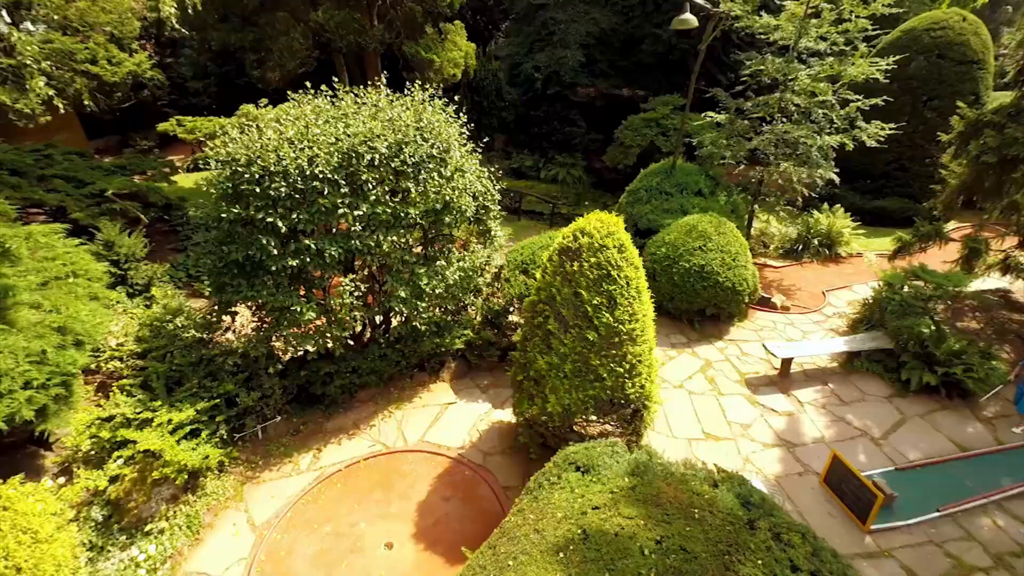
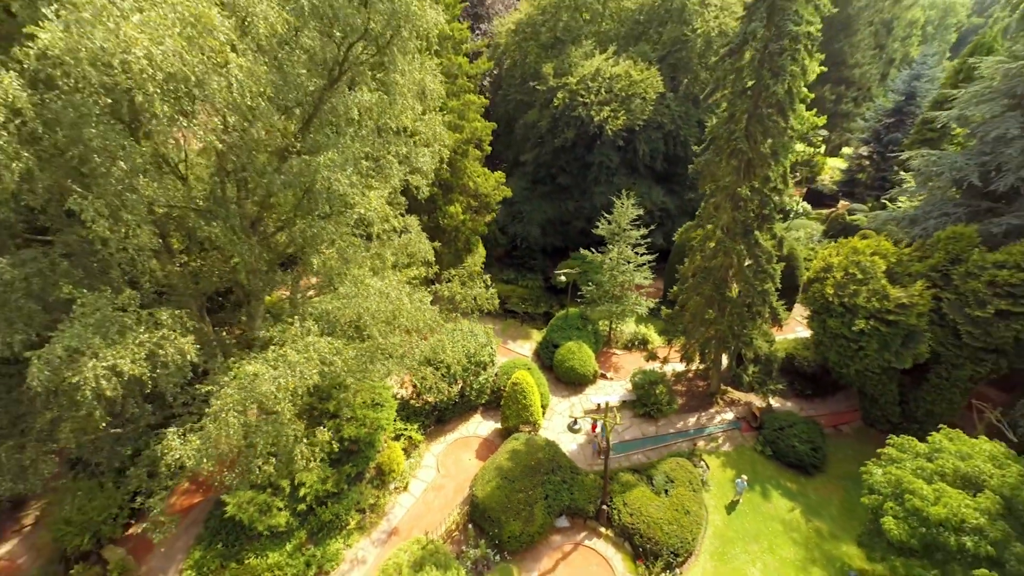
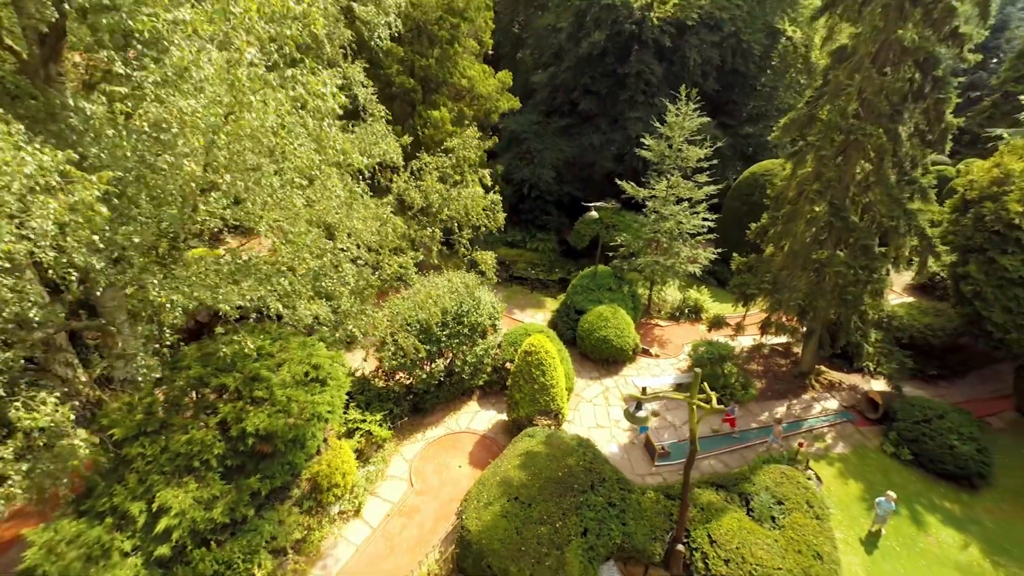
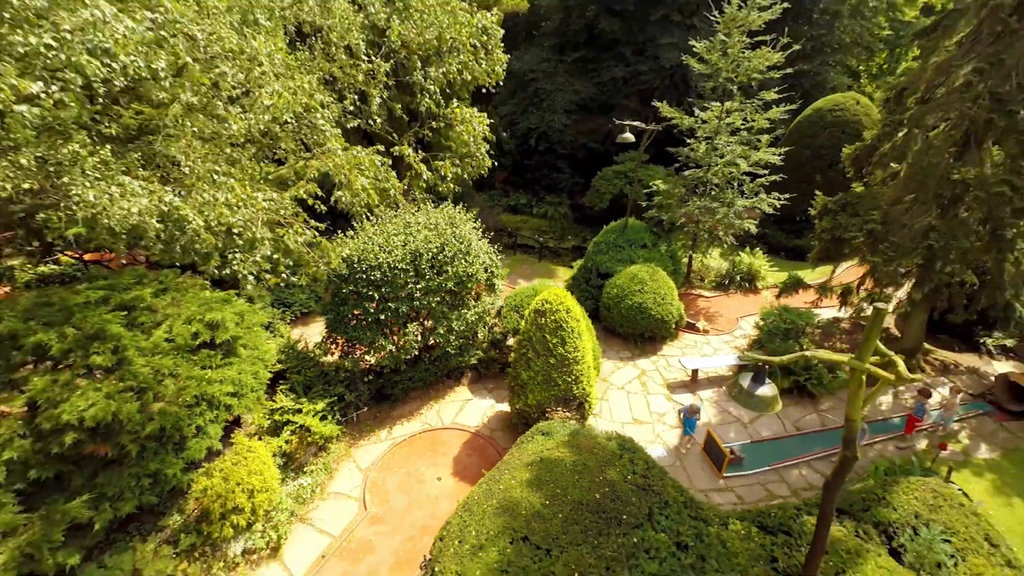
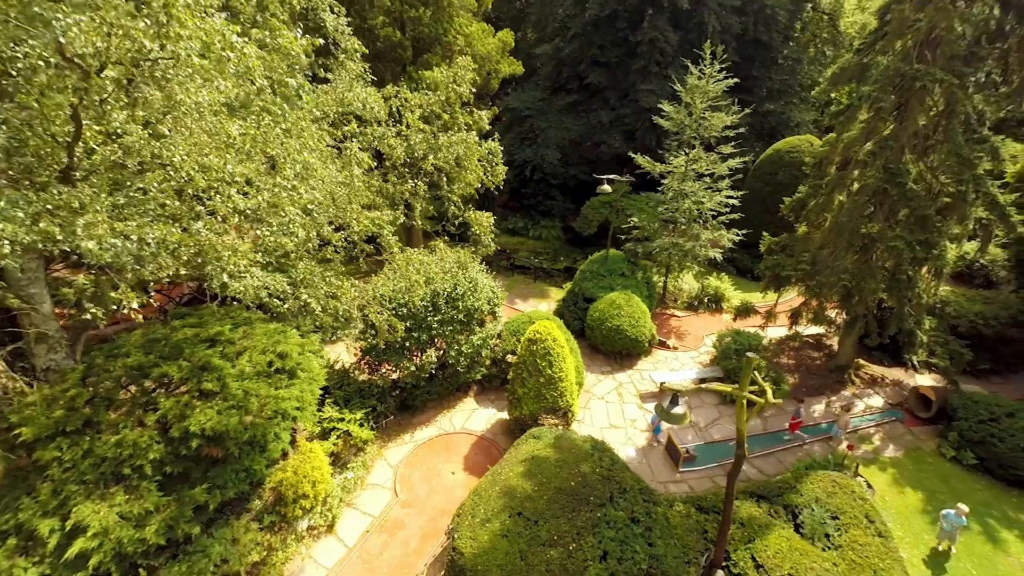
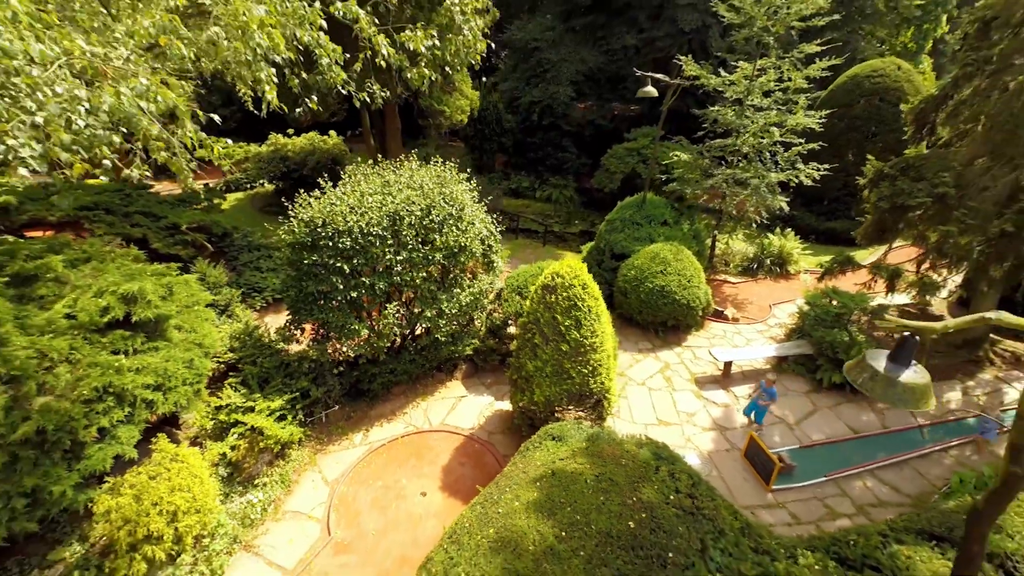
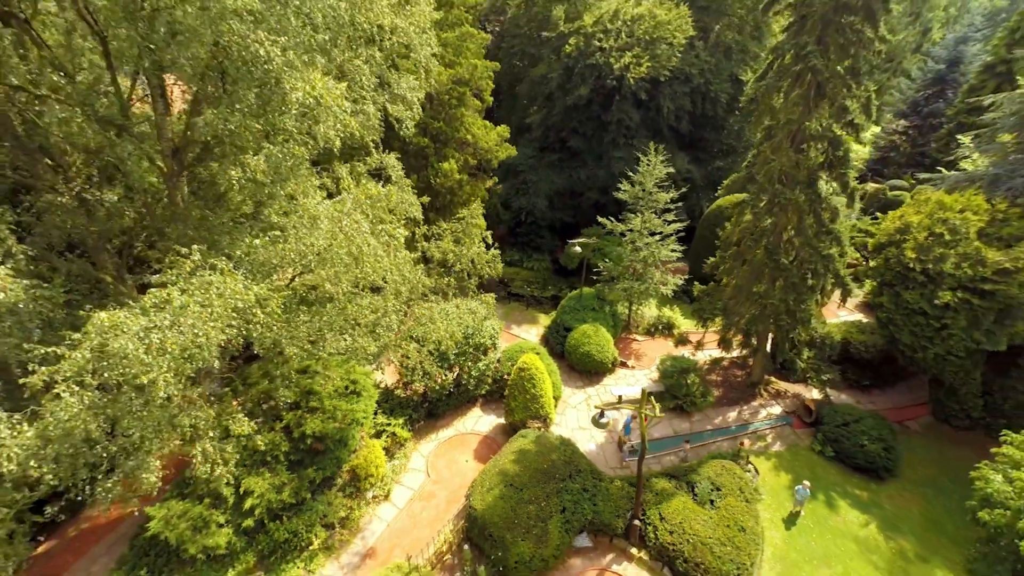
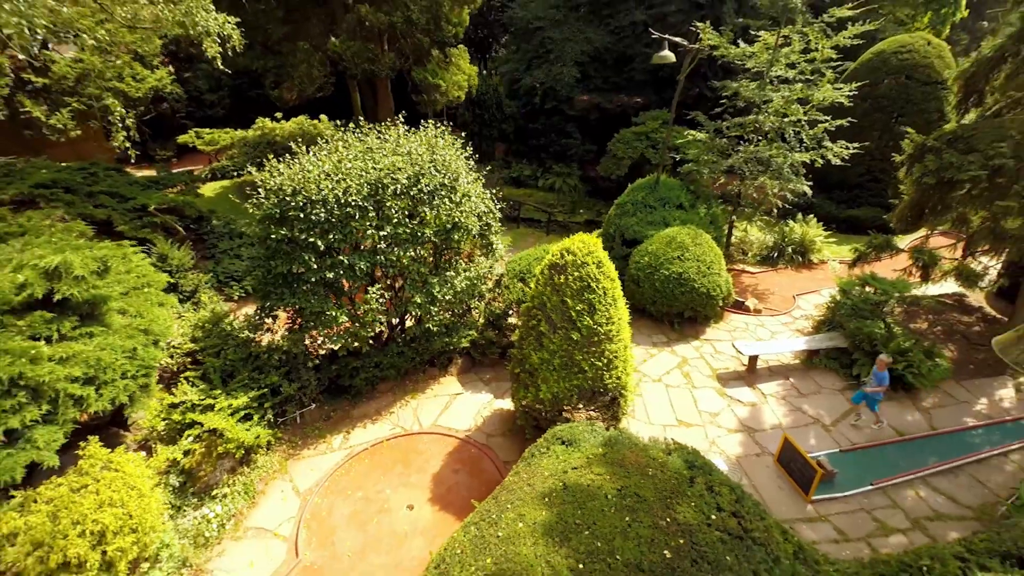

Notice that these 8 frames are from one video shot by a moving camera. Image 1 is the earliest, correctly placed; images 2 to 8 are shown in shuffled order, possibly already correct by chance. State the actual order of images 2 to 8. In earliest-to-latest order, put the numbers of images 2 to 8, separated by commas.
8, 6, 4, 5, 3, 7, 2
